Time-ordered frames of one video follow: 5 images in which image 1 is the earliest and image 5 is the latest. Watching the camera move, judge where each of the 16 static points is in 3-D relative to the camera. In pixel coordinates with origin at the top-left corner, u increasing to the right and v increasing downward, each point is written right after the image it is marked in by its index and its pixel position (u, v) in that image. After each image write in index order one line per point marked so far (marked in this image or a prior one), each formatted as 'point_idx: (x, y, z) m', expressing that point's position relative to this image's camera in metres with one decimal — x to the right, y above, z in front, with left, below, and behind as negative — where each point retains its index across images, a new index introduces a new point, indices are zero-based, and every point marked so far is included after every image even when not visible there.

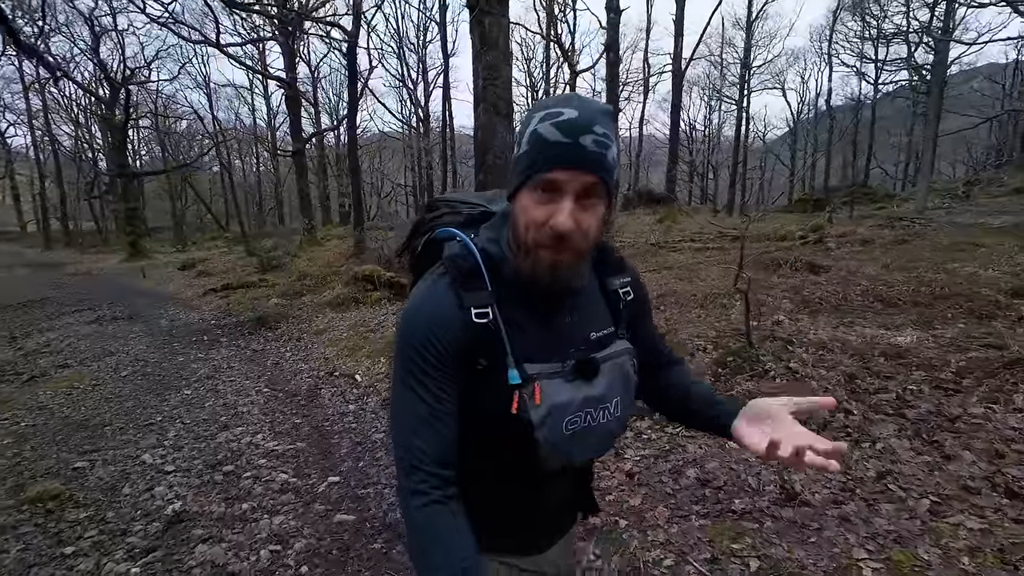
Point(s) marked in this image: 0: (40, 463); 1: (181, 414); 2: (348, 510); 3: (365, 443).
0: (-4.6, -1.7, +4.8) m
1: (-4.3, -1.6, +6.2) m
2: (-1.2, -1.6, +3.5) m
3: (-1.4, -1.5, +4.8) m
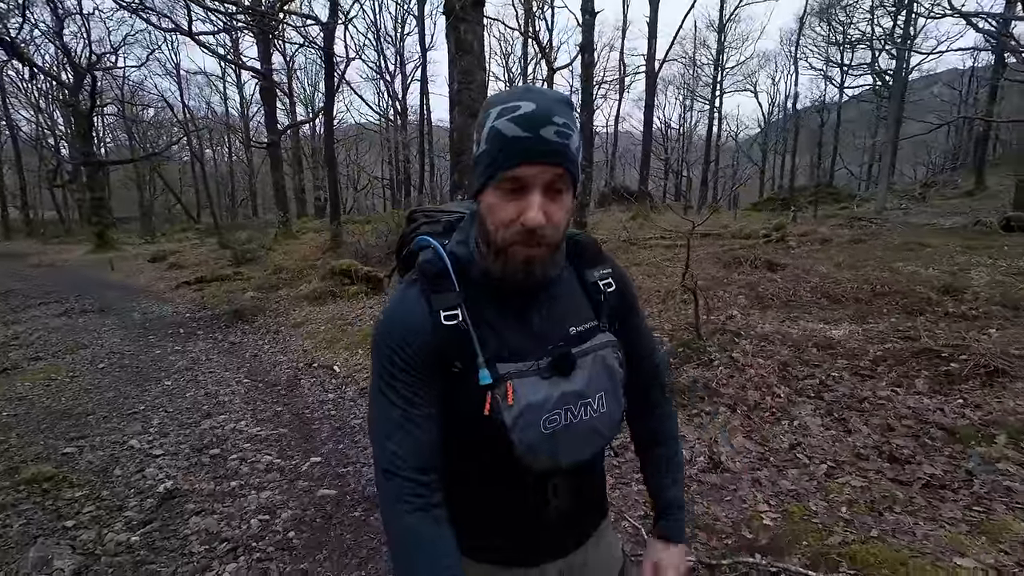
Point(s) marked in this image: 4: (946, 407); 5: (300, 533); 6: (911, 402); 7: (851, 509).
0: (-5.0, -1.6, +5.0) m
1: (-4.7, -1.5, +6.4) m
2: (-1.5, -1.6, +3.9) m
3: (-1.8, -1.5, +5.1) m
4: (+3.5, -1.0, +3.9) m
5: (-1.5, -1.7, +3.3) m
6: (+3.3, -0.9, +4.0) m
7: (+1.9, -1.3, +2.8) m
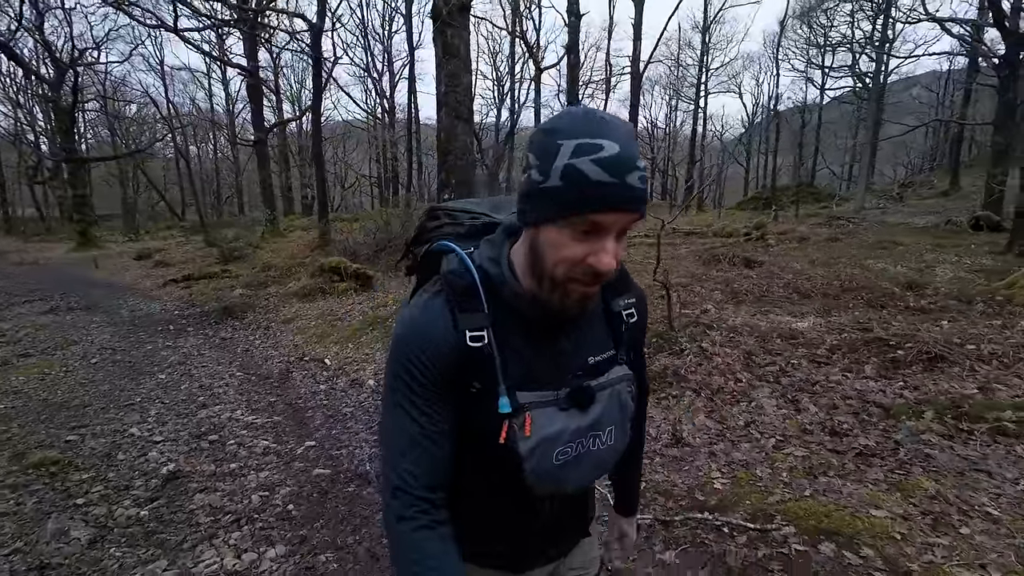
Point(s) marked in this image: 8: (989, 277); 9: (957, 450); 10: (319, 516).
0: (-5.1, -1.6, +5.2) m
1: (-4.9, -1.5, +6.7) m
2: (-1.6, -1.5, +4.2) m
3: (-1.9, -1.4, +5.4) m
4: (+3.3, -0.9, +4.3) m
5: (-1.6, -1.6, +3.6) m
6: (+3.2, -0.9, +4.4) m
7: (+1.8, -1.2, +3.1) m
8: (+10.1, +0.3, +10.3) m
9: (+3.0, -1.1, +3.2) m
10: (-1.3, -1.6, +3.4) m
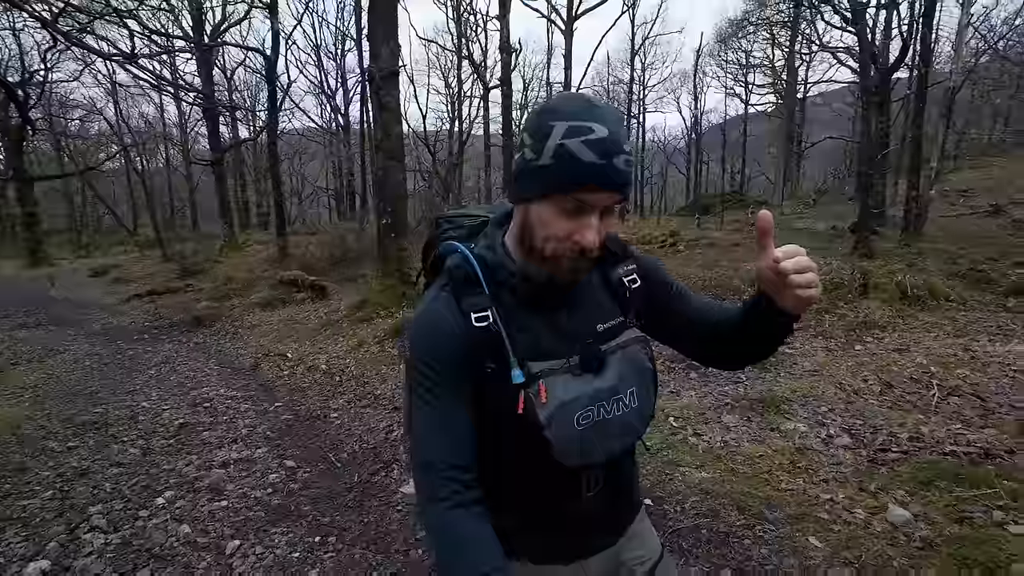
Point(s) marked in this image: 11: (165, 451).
0: (-6.5, -1.8, +7.0) m
1: (-6.3, -1.7, +8.5) m
2: (-2.9, -1.6, +6.3) m
3: (-3.3, -1.5, +7.5) m
4: (+2.0, -0.9, +6.8) m
5: (-2.8, -1.7, +5.7) m
6: (+1.8, -0.9, +6.9) m
7: (+0.6, -1.2, +5.5) m
8: (+8.3, +0.4, +13.2) m
9: (+1.7, -1.0, +5.6) m
10: (-2.5, -1.7, +5.5) m
11: (-3.8, -1.8, +5.3) m
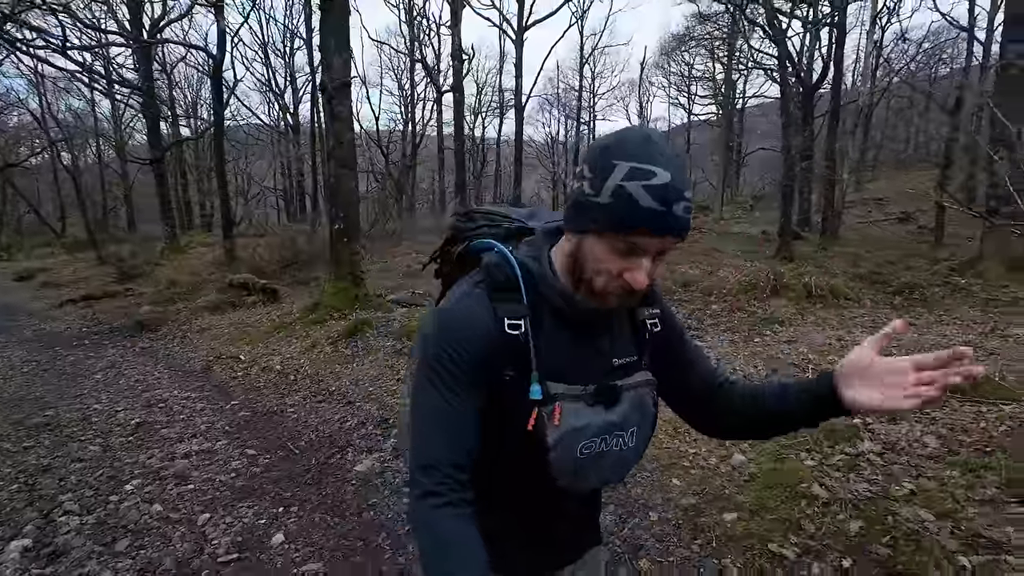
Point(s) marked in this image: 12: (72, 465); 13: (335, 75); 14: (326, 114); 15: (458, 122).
0: (-7.3, -1.9, +7.0) m
1: (-7.3, -1.8, +8.5) m
2: (-3.7, -1.7, +6.6) m
3: (-4.2, -1.6, +7.8) m
4: (+1.2, -0.9, +7.6) m
5: (-3.5, -1.7, +6.1) m
6: (+1.0, -0.9, +7.7) m
7: (-0.1, -1.2, +6.1) m
8: (+6.9, +0.4, +14.6) m
9: (+1.0, -1.0, +6.4) m
10: (-3.2, -1.7, +5.9) m
11: (-4.4, -1.8, +5.5) m
12: (-4.6, -1.8, +5.0) m
13: (-3.8, +4.5, +10.3) m
14: (-4.1, +3.8, +10.6) m
15: (-1.9, +5.7, +16.8) m
